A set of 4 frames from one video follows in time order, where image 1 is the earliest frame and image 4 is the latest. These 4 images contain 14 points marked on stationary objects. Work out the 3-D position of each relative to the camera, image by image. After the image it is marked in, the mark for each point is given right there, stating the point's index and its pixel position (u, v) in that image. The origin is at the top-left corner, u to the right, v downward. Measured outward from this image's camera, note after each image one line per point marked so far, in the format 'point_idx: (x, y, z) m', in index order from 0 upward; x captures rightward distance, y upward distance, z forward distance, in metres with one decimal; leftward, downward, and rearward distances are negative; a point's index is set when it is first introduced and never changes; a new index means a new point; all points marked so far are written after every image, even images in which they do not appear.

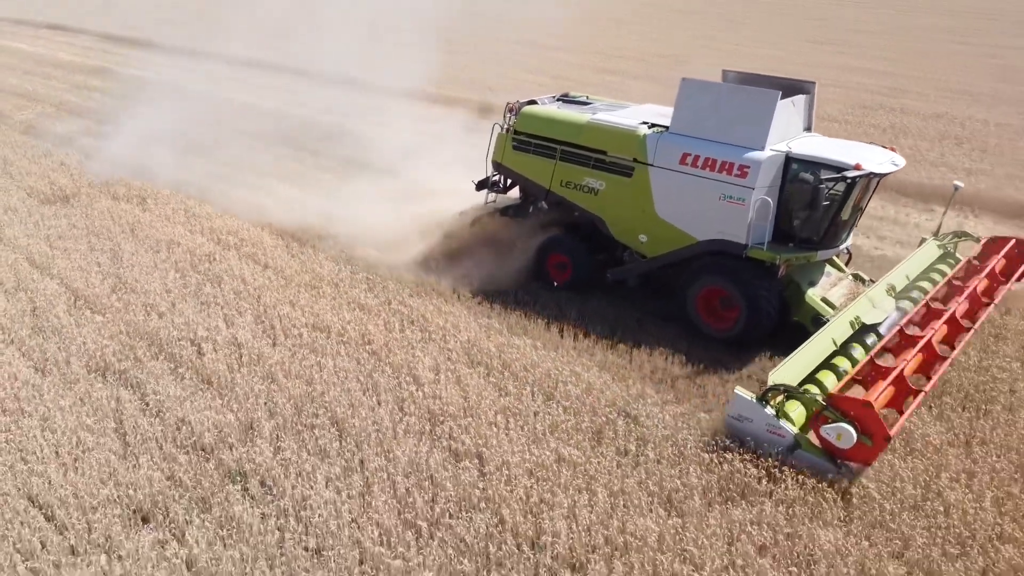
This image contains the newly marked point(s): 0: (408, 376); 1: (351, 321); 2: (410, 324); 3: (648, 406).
0: (-0.6, -0.5, +4.8) m
1: (-1.1, -0.2, +5.4) m
2: (-0.7, -0.2, +5.5) m
3: (+0.8, -0.7, +4.5) m
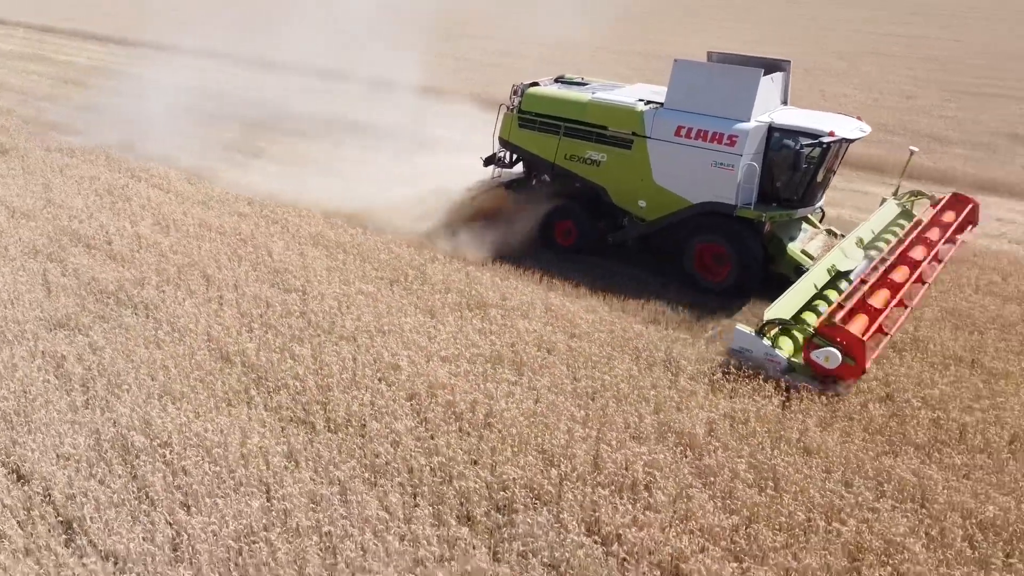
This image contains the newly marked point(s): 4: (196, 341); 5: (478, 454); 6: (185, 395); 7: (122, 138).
0: (-2.0, +0.3, +6.5) m
1: (-2.5, +0.6, +7.1) m
2: (-2.1, +0.6, +7.2) m
3: (-0.6, +0.2, +6.3) m
4: (-2.0, -0.3, +5.1) m
5: (-0.2, -0.8, +4.1) m
6: (-1.8, -0.6, +4.6) m
7: (-5.8, +2.2, +12.0) m
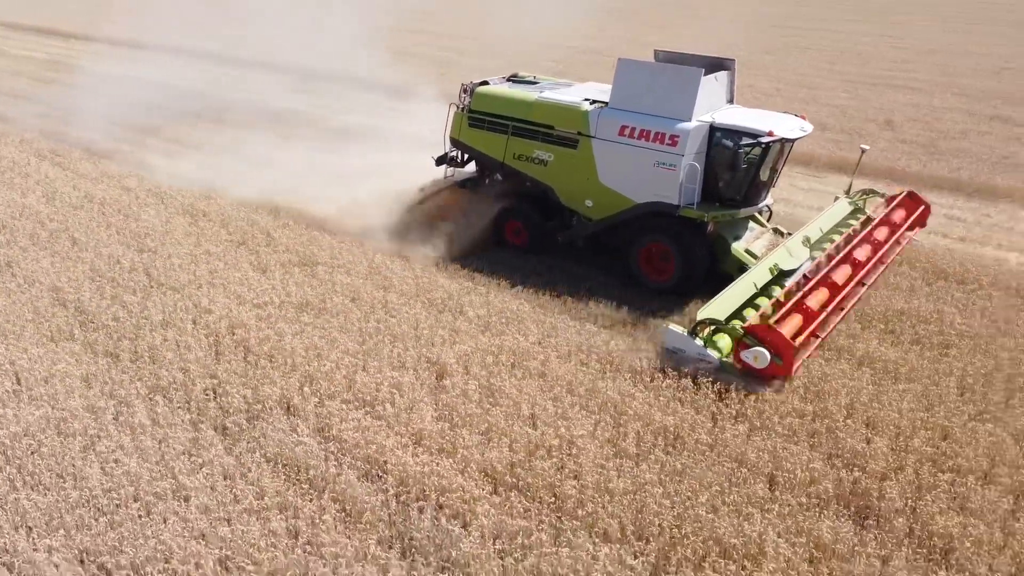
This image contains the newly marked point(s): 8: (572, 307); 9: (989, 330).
0: (-3.3, +0.6, +7.1) m
1: (-3.8, +0.9, +7.7) m
2: (-3.4, +0.9, +7.8) m
3: (-1.9, +0.5, +6.9) m
4: (-3.3, 0.0, +5.7) m
5: (-1.5, -0.5, +4.7) m
6: (-3.2, -0.3, +5.2) m
7: (-7.1, +2.5, +12.7) m
8: (+0.4, -0.1, +5.9) m
9: (+3.1, -0.3, +5.4) m
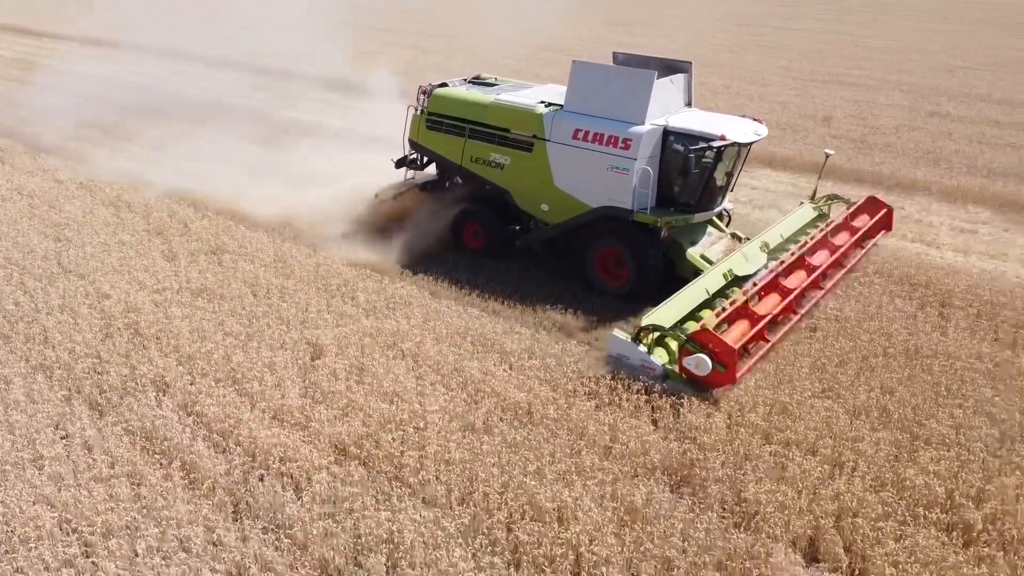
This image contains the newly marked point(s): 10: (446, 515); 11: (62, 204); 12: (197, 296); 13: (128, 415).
0: (-4.0, +0.7, +7.3) m
1: (-4.6, +1.0, +7.9) m
2: (-4.2, +1.0, +8.0) m
3: (-2.7, +0.6, +7.1) m
4: (-4.1, +0.1, +5.9) m
5: (-2.3, -0.4, +4.9) m
6: (-3.9, -0.2, +5.4) m
7: (-7.9, +2.6, +12.9) m
8: (-0.3, 0.0, +6.1) m
9: (+2.4, -0.2, +5.6) m
10: (-0.3, -1.0, +3.6) m
11: (-4.1, +0.8, +7.5) m
12: (-2.2, -0.1, +5.7) m
13: (-2.0, -0.7, +4.3) m
